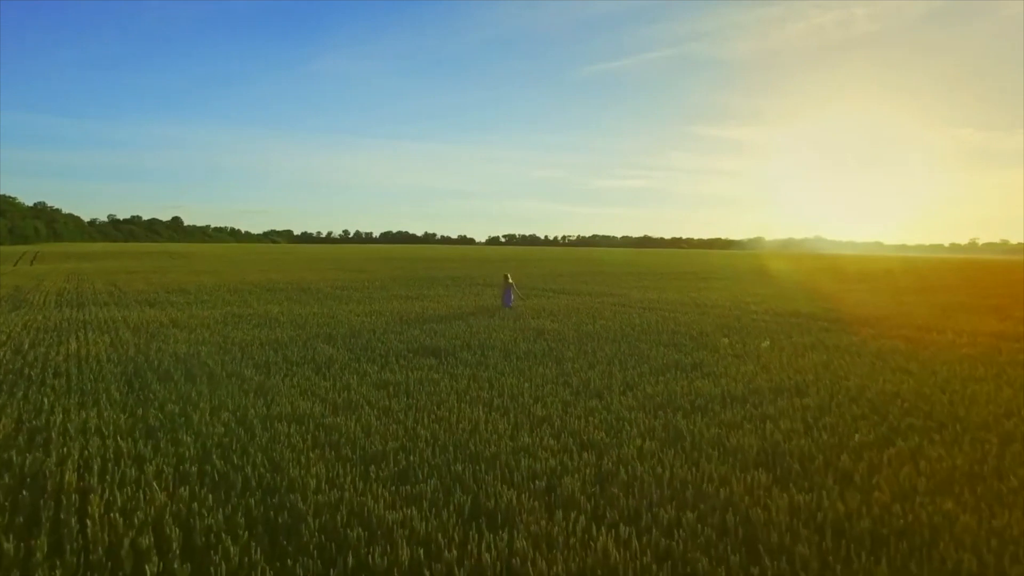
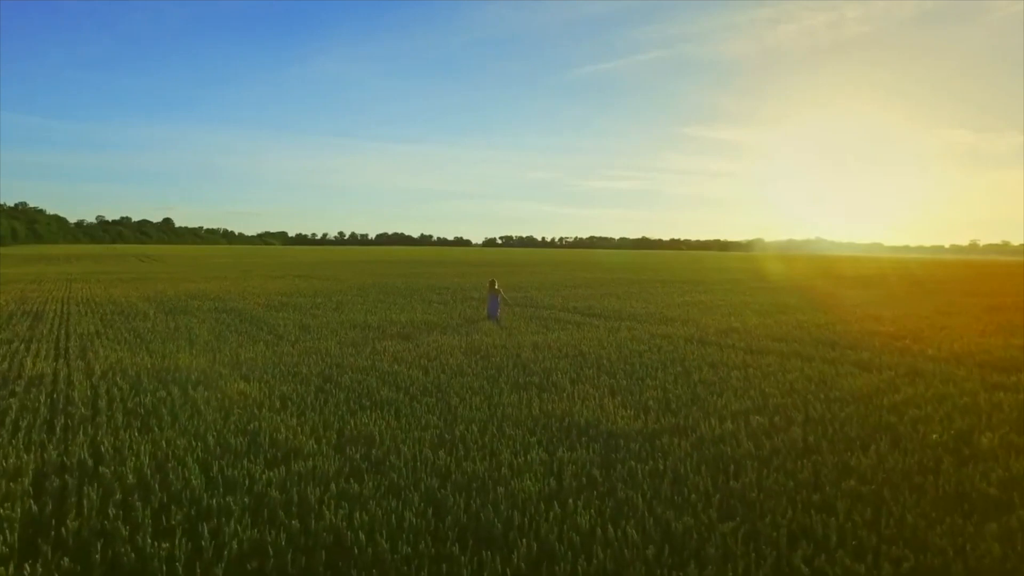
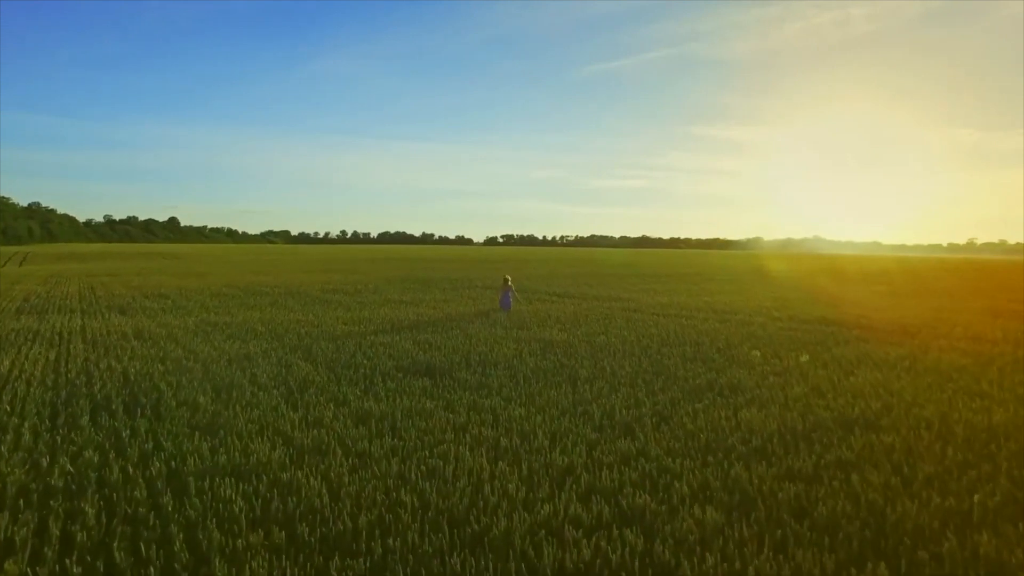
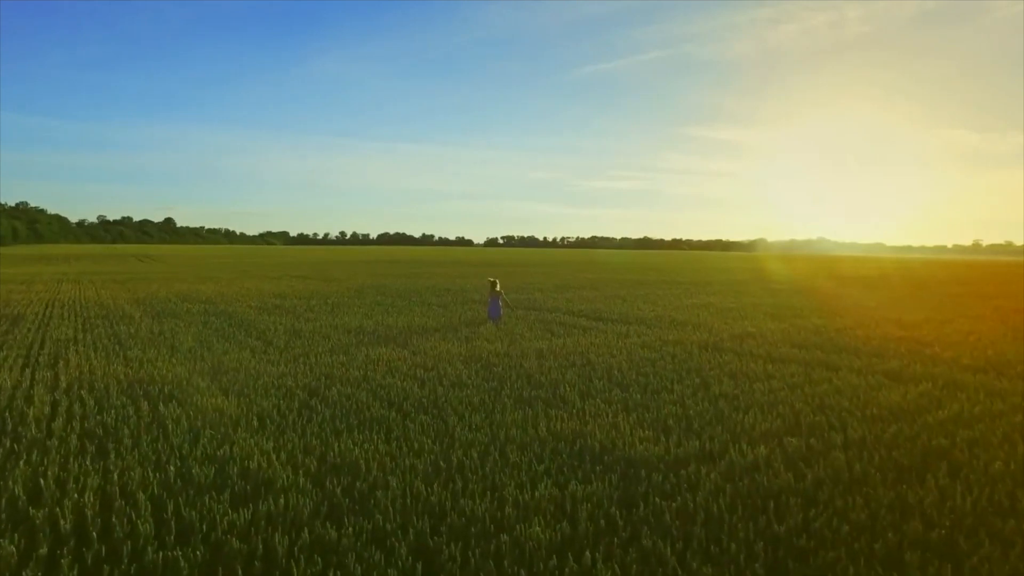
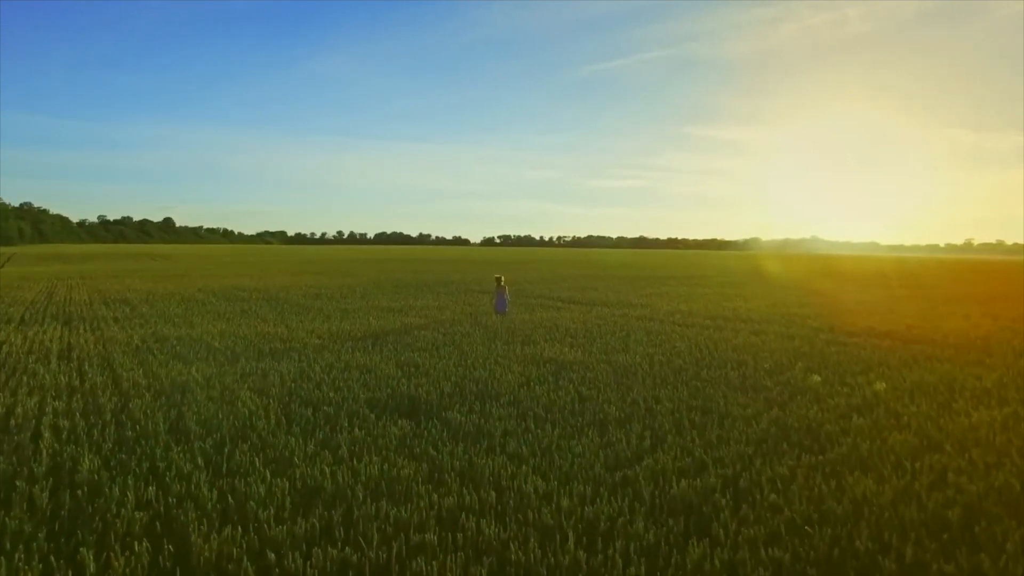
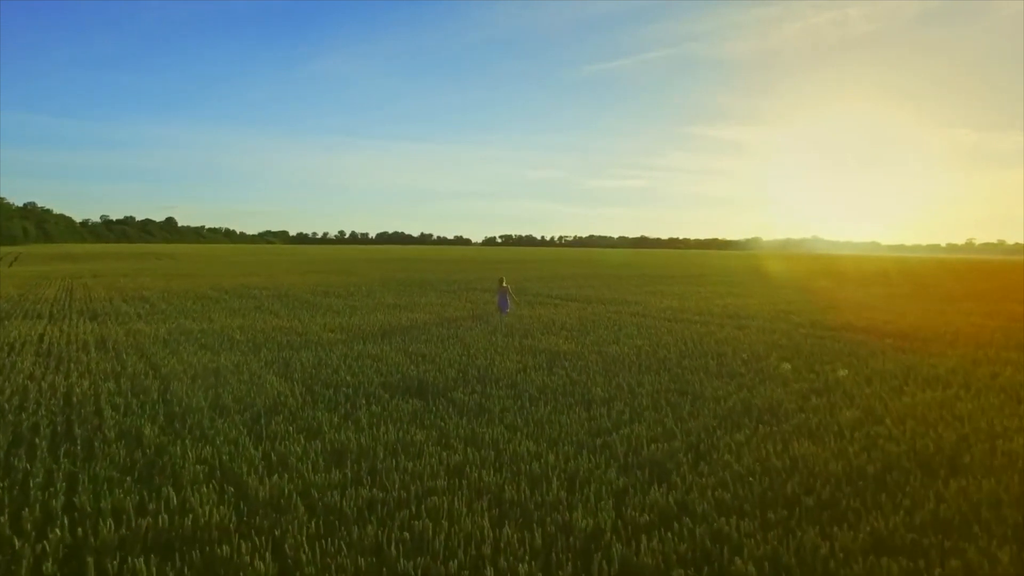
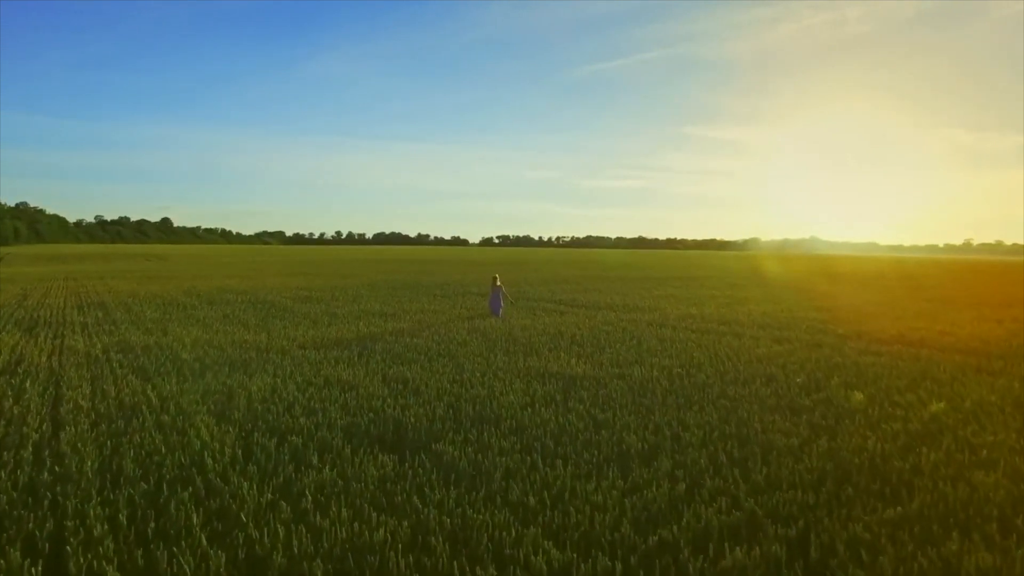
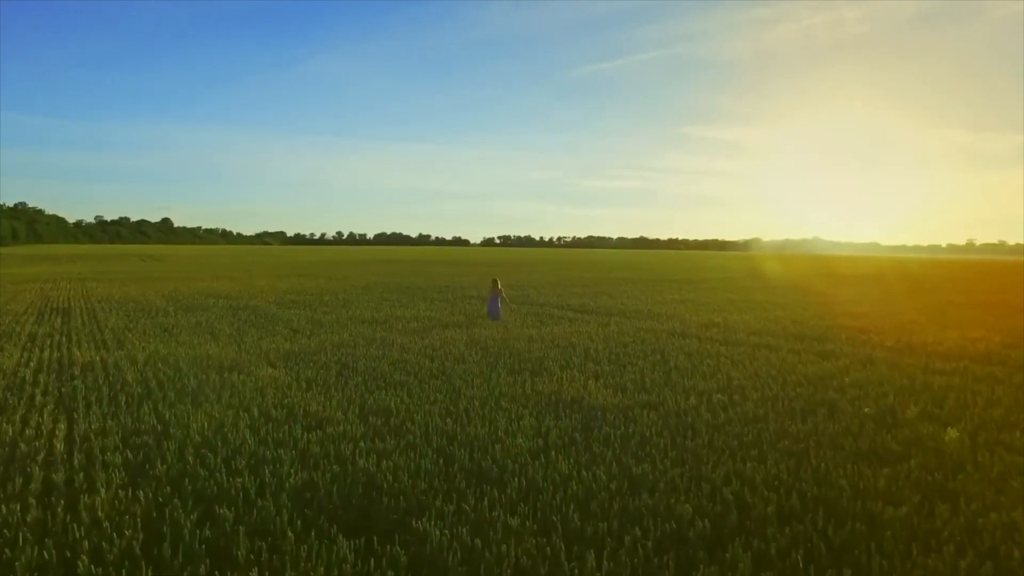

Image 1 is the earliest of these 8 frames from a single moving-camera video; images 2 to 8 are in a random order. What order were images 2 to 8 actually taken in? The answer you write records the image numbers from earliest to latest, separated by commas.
3, 6, 5, 7, 8, 2, 4
